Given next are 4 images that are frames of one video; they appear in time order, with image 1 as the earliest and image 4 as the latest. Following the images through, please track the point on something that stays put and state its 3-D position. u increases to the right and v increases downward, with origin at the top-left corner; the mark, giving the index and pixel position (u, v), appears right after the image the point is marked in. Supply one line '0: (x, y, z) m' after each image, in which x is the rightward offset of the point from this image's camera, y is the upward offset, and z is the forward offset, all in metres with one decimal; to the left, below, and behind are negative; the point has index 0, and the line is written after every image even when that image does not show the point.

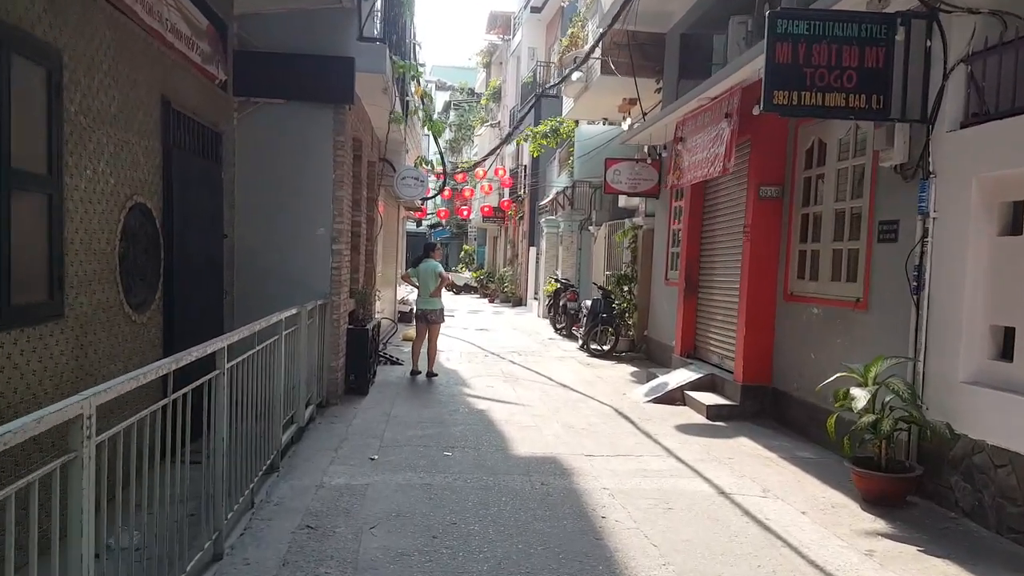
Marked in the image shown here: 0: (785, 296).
0: (+2.3, -0.1, +6.8) m
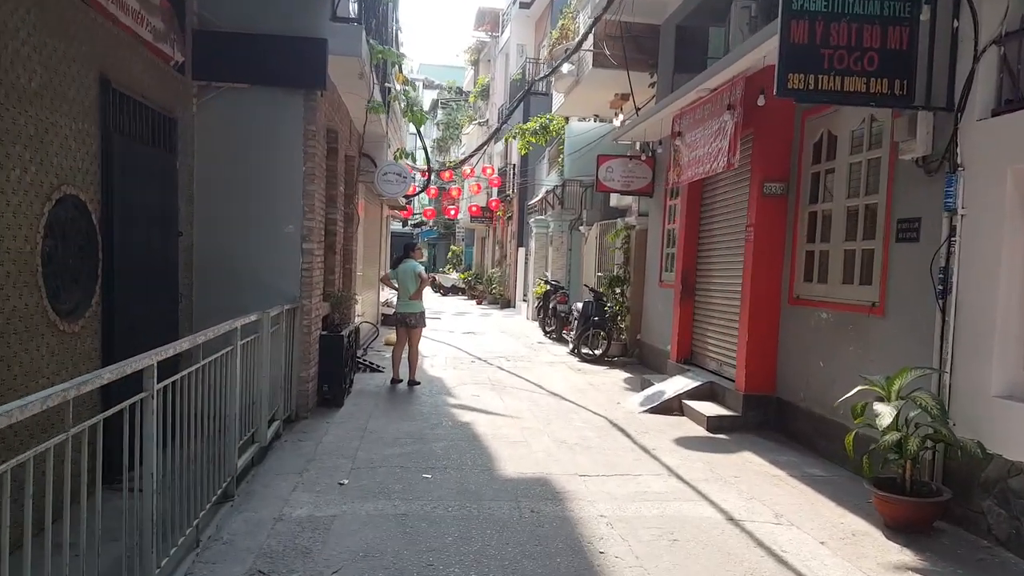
0: (+2.2, -0.1, +6.4) m
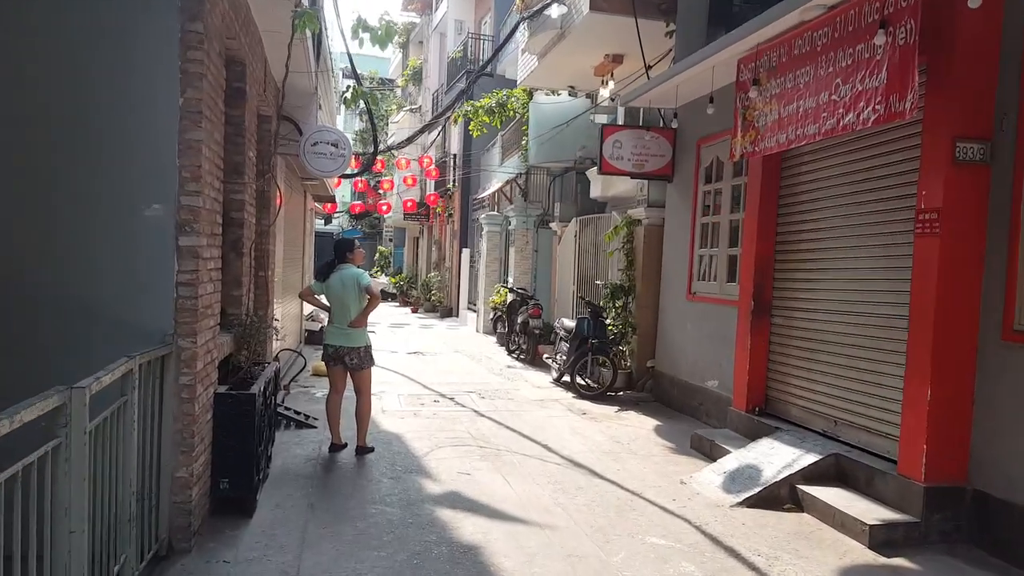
0: (+2.4, -0.2, +3.9) m
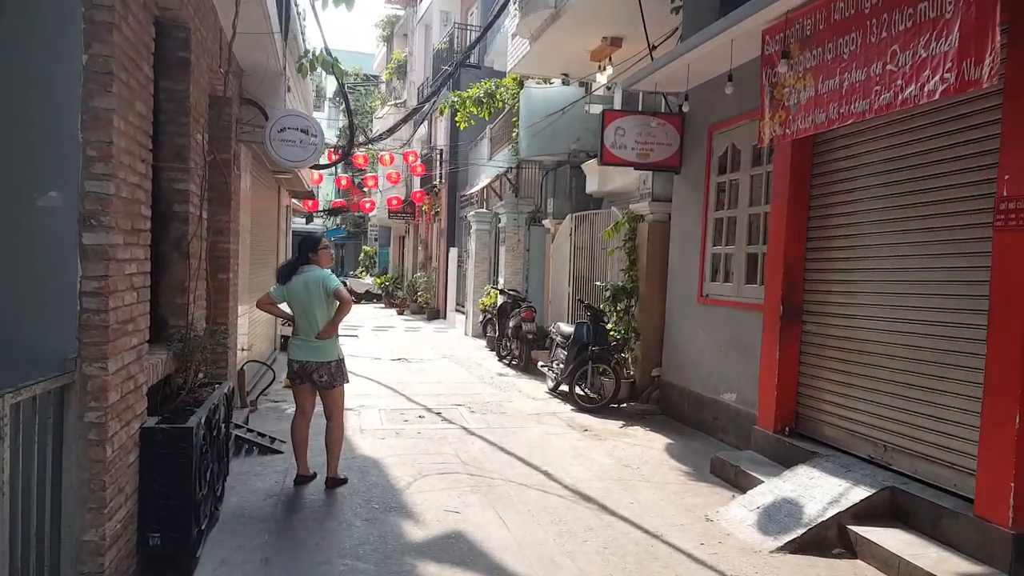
0: (+2.4, -0.2, +3.2) m
